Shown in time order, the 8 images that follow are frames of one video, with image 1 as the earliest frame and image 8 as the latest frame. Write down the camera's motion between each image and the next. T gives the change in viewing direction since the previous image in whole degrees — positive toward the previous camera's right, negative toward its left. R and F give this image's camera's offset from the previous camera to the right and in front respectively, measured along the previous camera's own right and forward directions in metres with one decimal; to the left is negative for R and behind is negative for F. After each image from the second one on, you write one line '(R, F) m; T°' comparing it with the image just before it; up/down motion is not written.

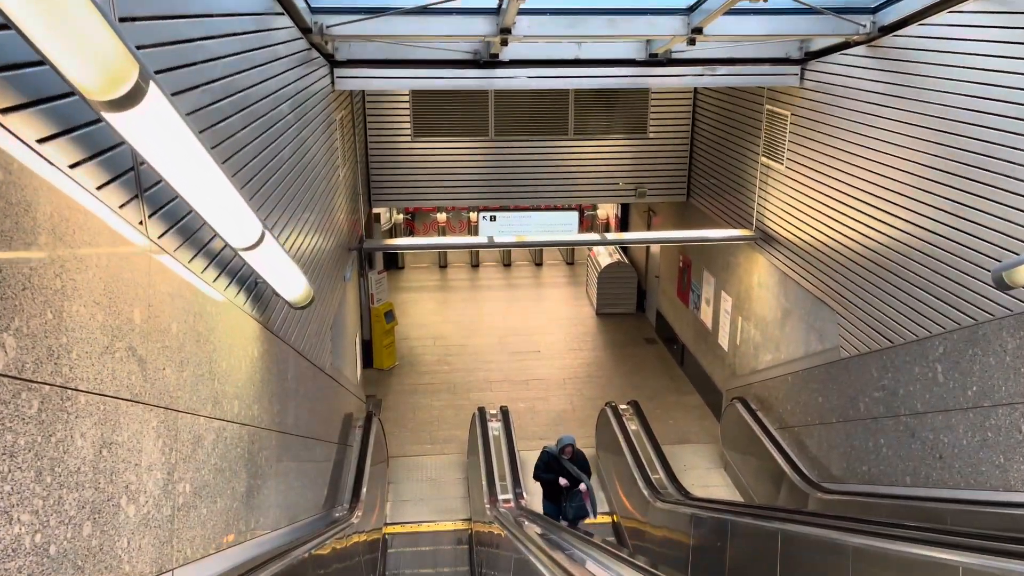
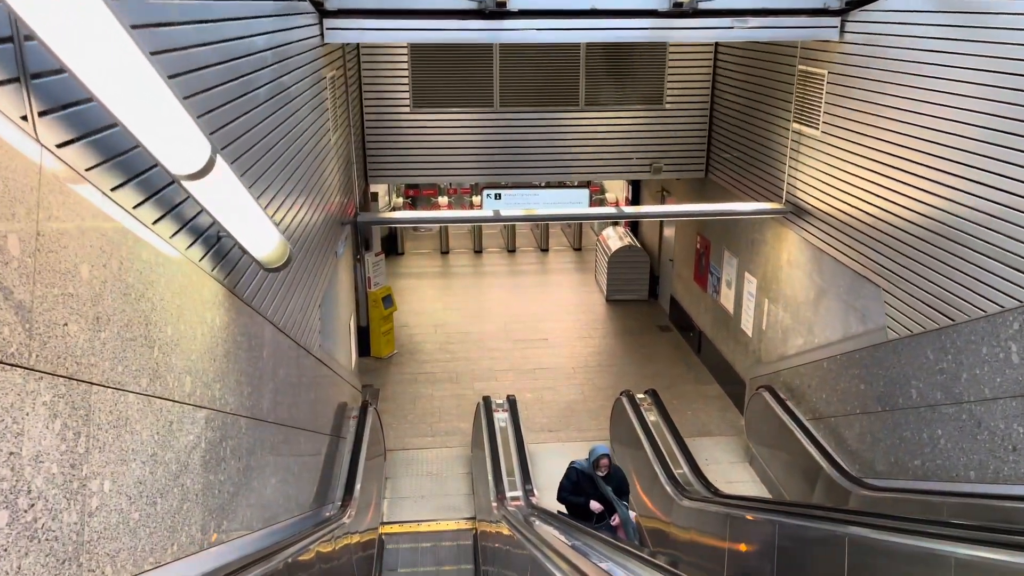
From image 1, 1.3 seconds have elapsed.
(-0.1, +0.6) m; 0°
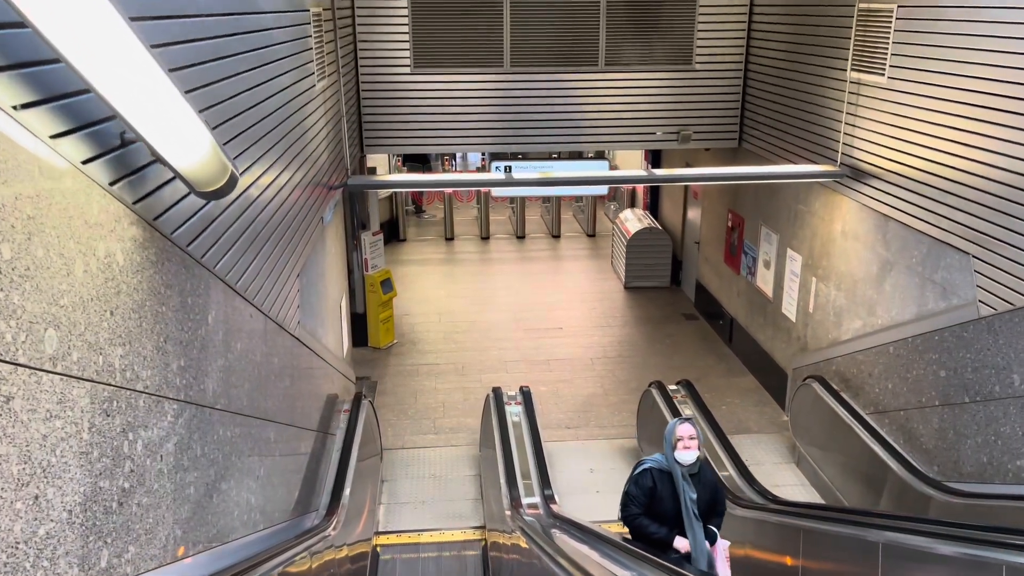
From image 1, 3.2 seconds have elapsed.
(-0.1, +0.9) m; 0°
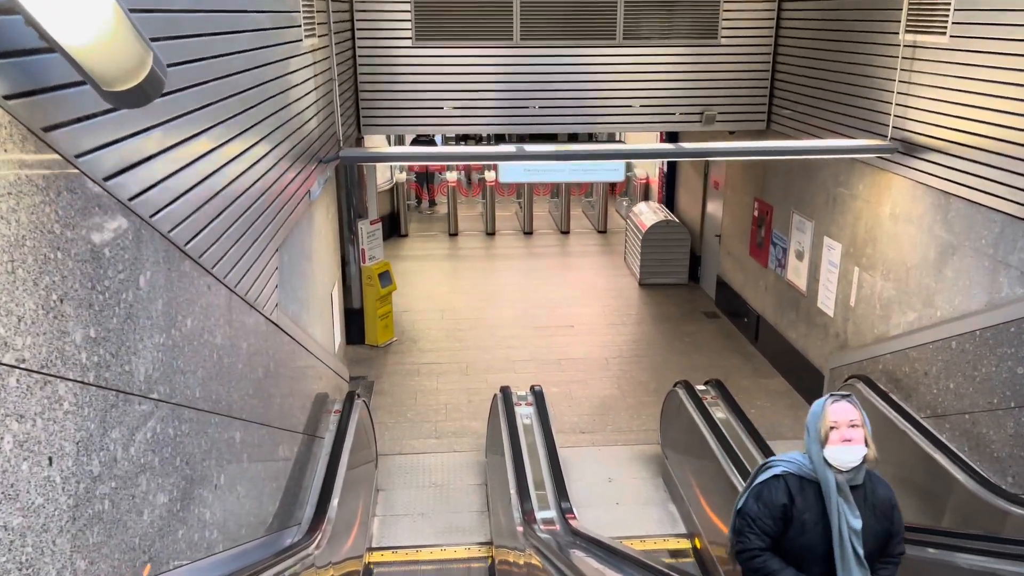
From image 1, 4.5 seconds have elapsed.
(-0.1, +0.6) m; 0°
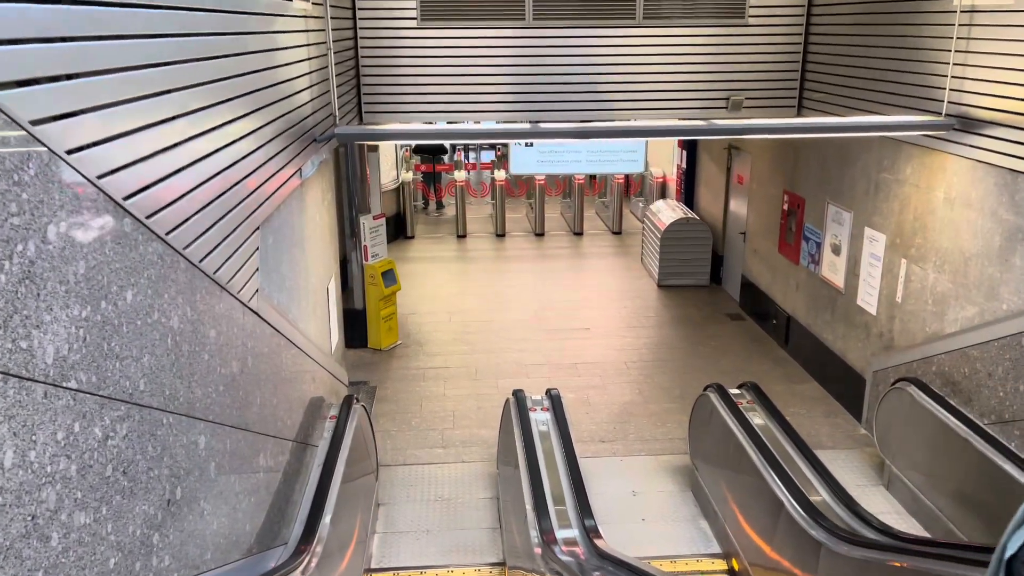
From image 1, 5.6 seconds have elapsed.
(0.0, +0.5) m; -1°
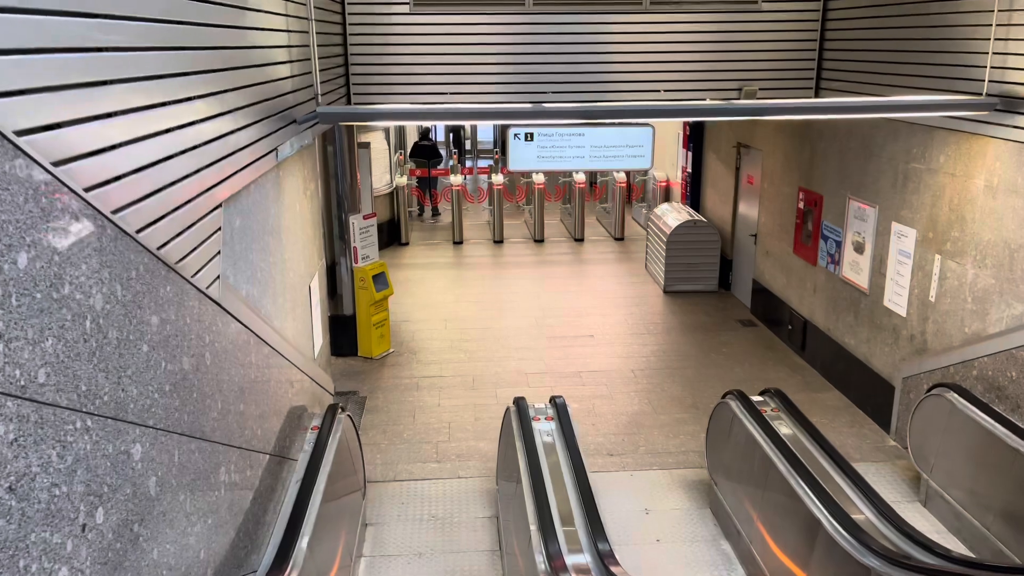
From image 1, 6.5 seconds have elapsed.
(0.0, +0.5) m; 0°
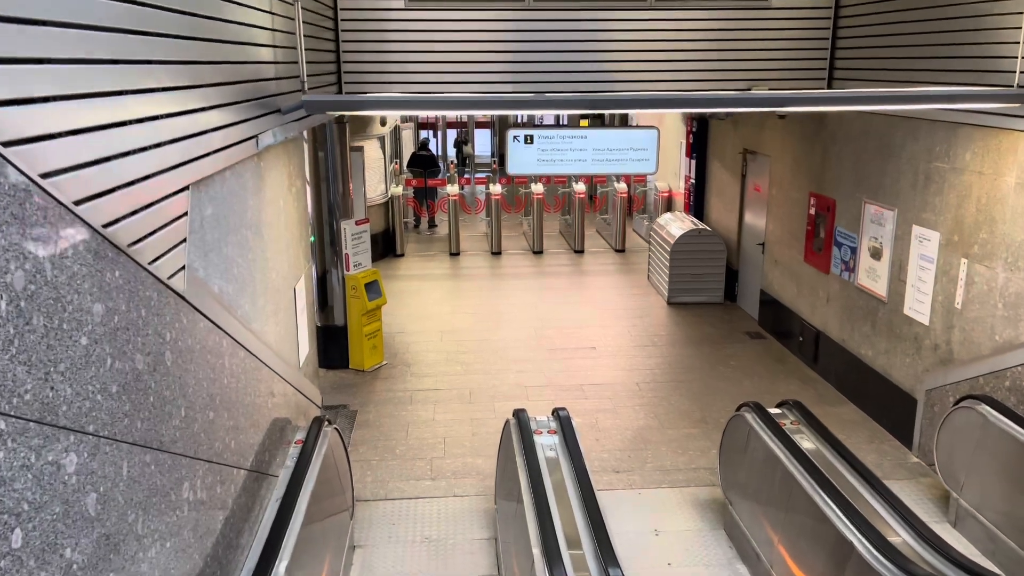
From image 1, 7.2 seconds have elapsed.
(0.0, +0.3) m; 0°
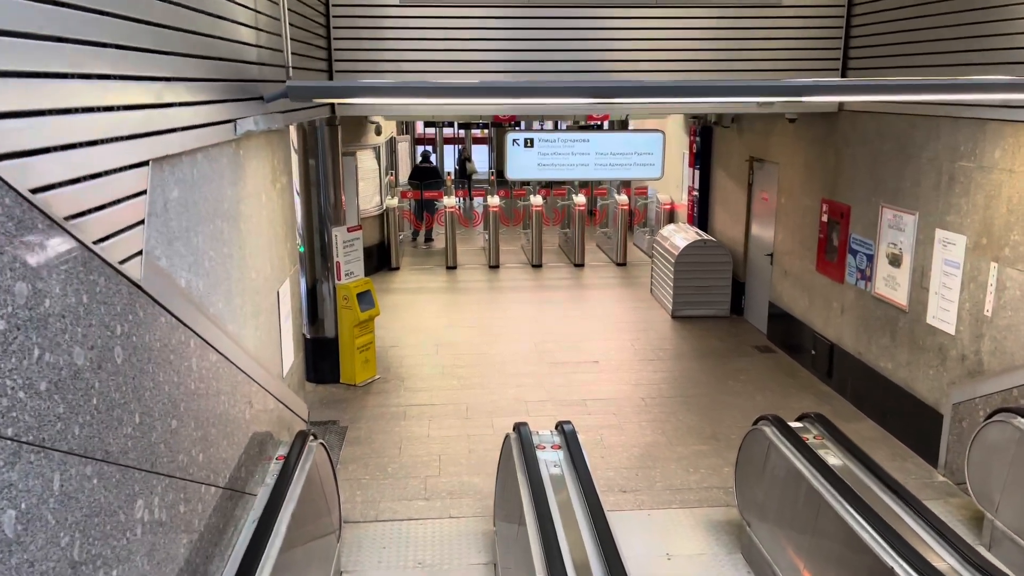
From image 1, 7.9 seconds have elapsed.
(0.0, +0.3) m; 0°
